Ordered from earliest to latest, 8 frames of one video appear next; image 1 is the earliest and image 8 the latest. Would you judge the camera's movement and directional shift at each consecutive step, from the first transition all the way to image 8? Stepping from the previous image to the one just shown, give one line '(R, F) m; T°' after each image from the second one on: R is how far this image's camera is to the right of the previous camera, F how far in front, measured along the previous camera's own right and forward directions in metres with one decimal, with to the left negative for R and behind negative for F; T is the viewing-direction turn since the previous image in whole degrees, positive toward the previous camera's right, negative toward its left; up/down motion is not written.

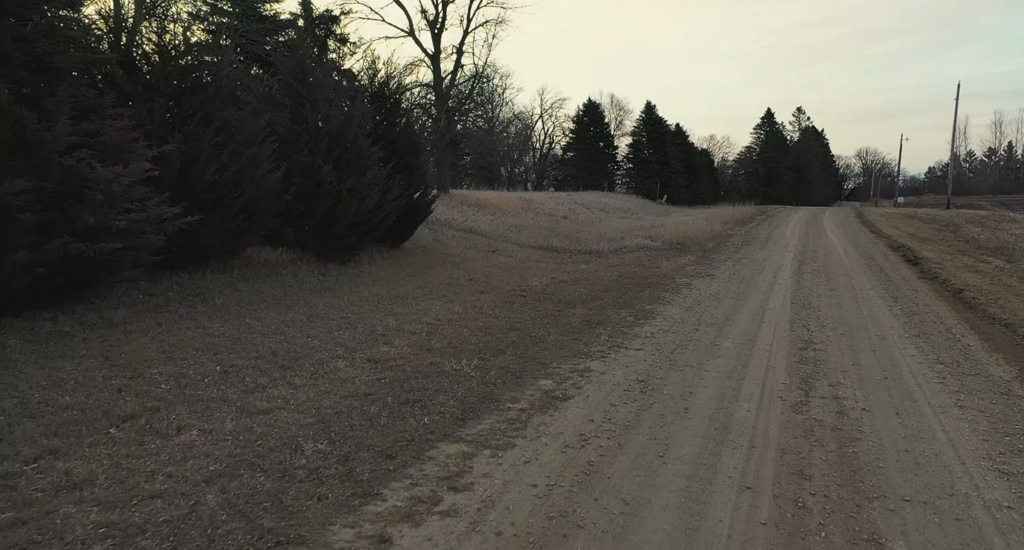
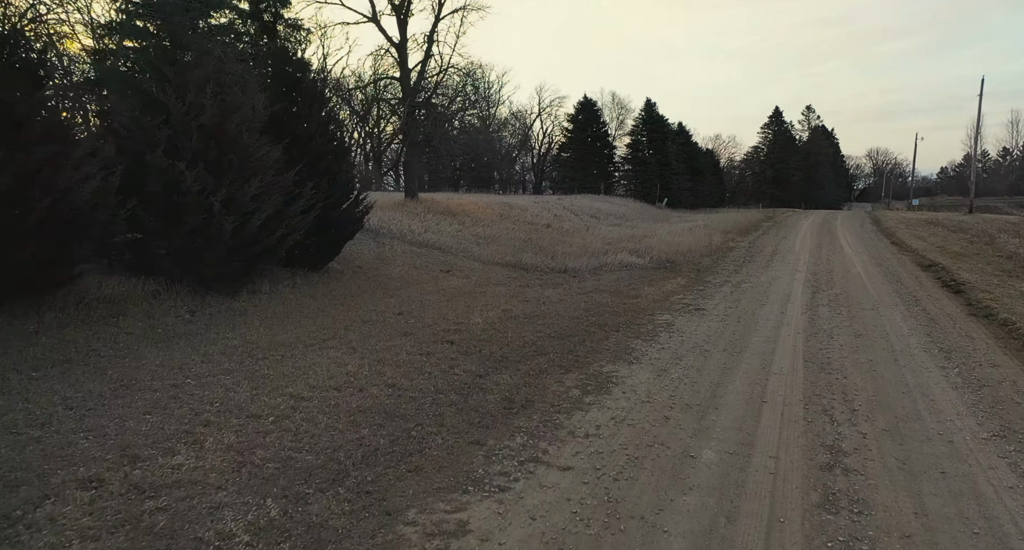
(+0.7, +1.9) m; -1°
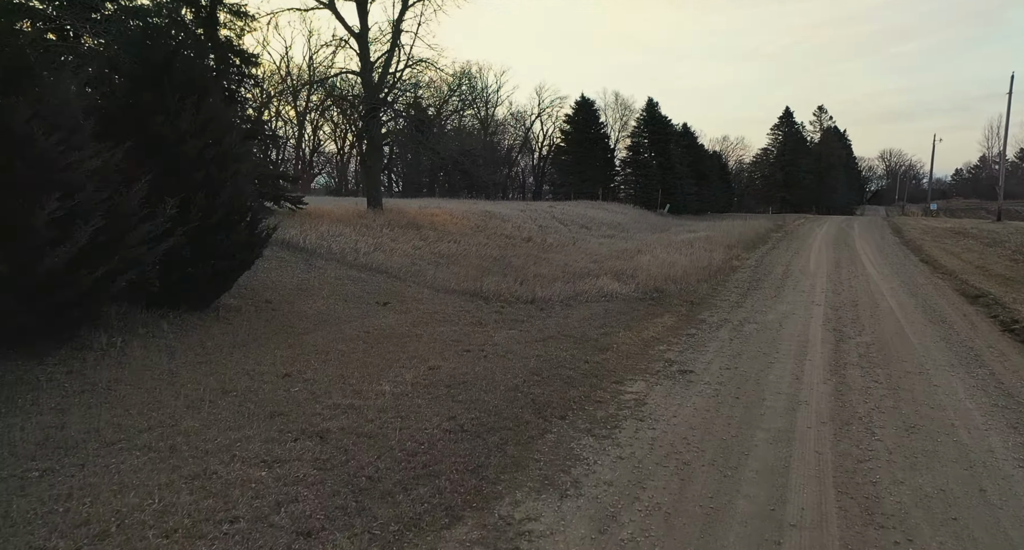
(+0.7, +1.9) m; -1°
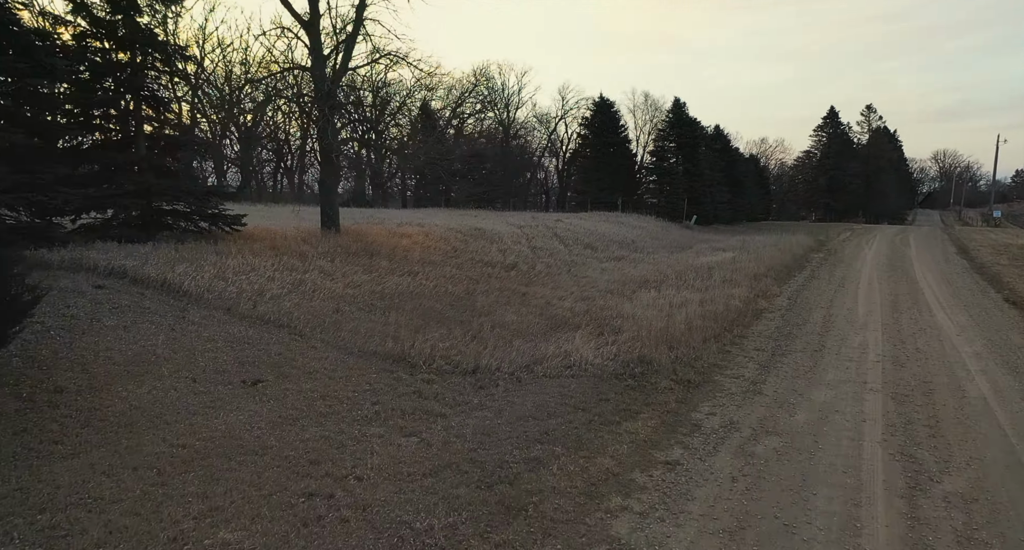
(+1.1, +2.6) m; -3°
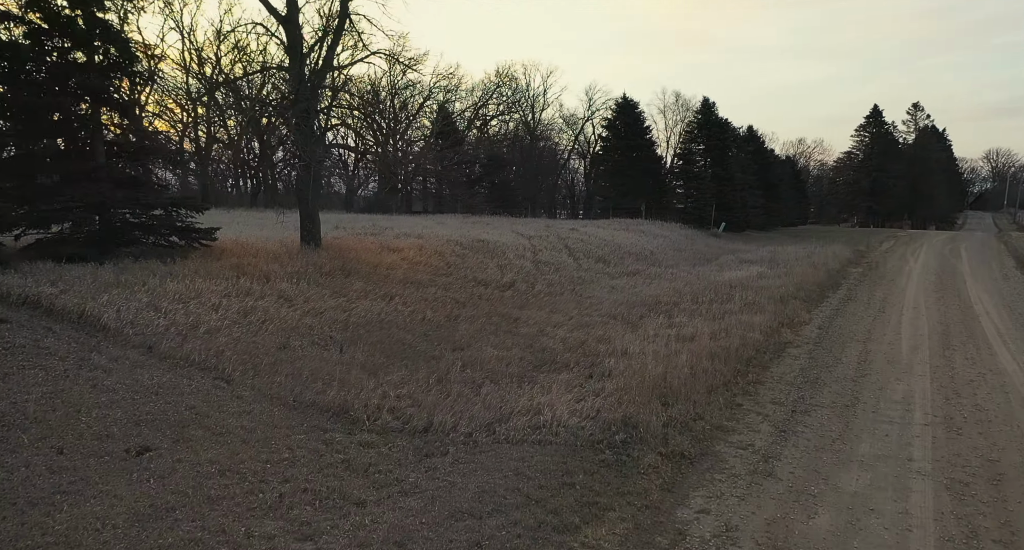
(+0.7, +1.3) m; -3°
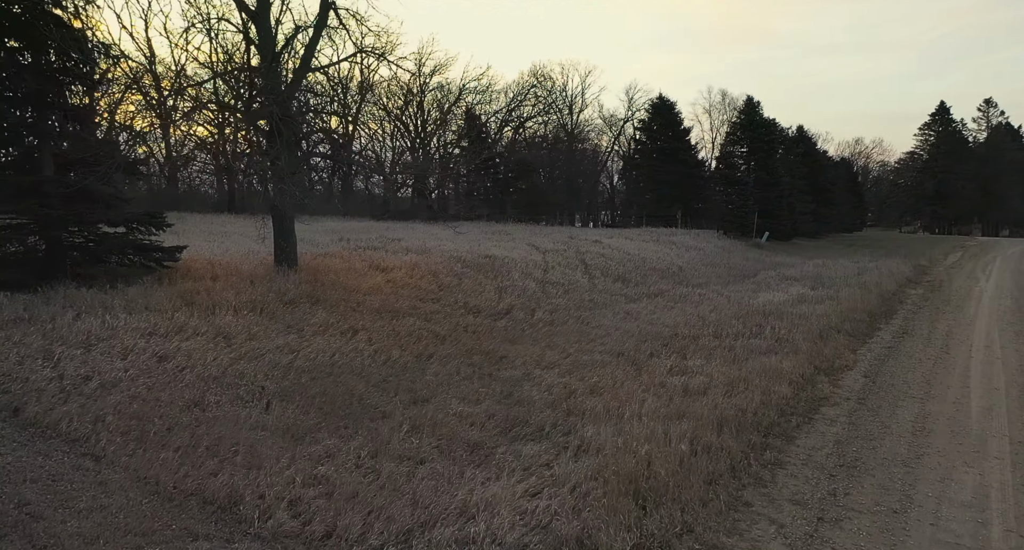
(+0.8, +1.5) m; -4°
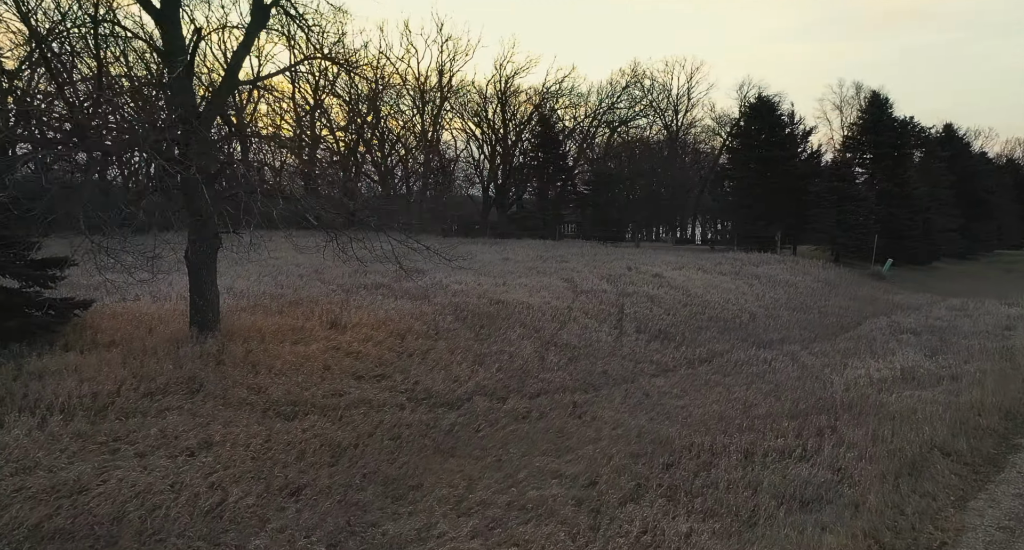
(+2.0, +2.9) m; -10°
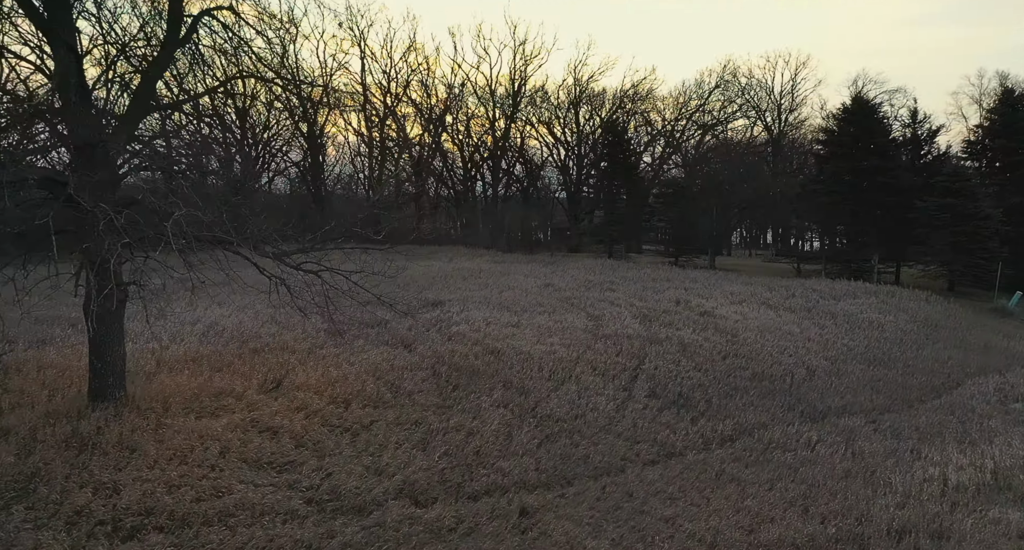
(+1.8, +1.9) m; -9°
